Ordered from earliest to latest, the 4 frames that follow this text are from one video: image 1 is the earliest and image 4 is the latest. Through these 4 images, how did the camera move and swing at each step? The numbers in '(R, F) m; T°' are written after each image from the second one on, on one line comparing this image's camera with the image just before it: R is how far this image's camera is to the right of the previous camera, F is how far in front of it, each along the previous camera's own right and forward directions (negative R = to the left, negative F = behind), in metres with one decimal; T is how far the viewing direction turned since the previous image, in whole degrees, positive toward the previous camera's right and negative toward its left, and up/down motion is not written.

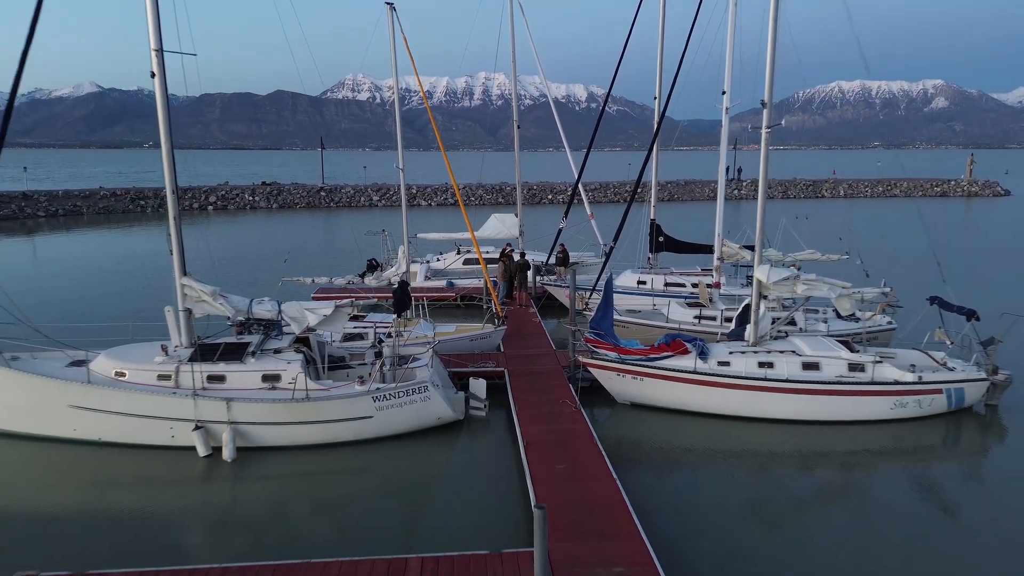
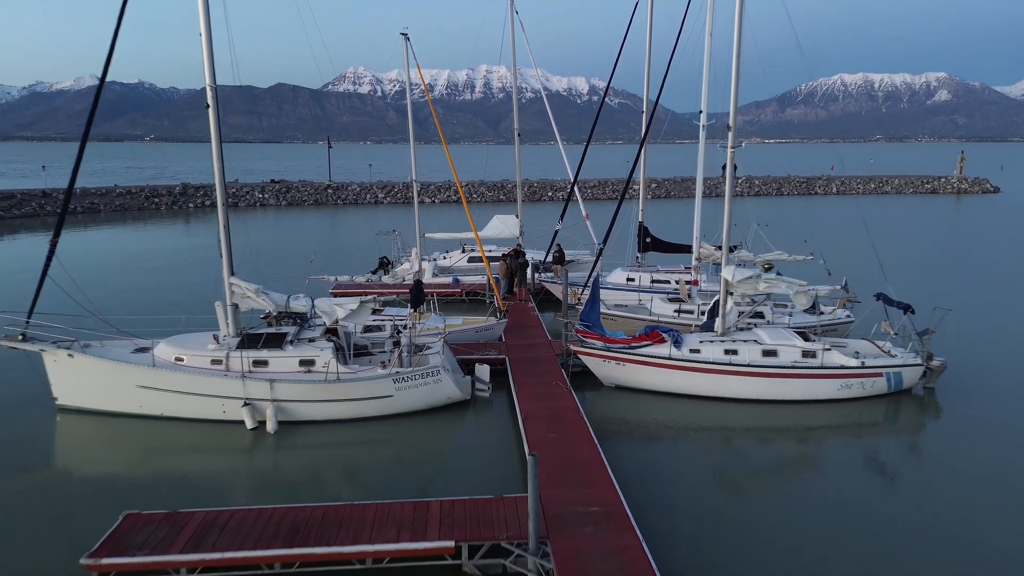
(0.0, -1.6) m; 0°
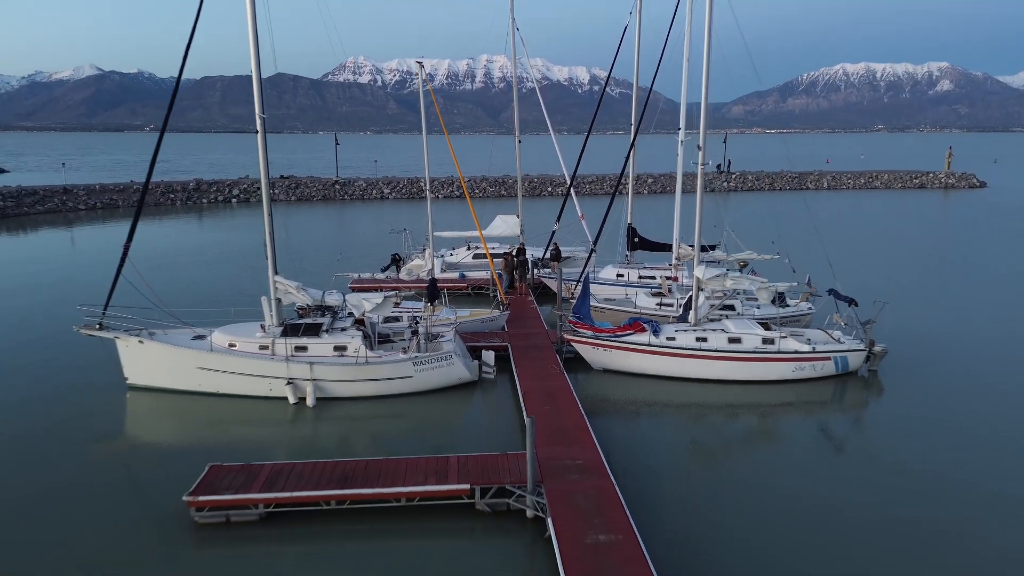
(0.0, -1.9) m; 0°
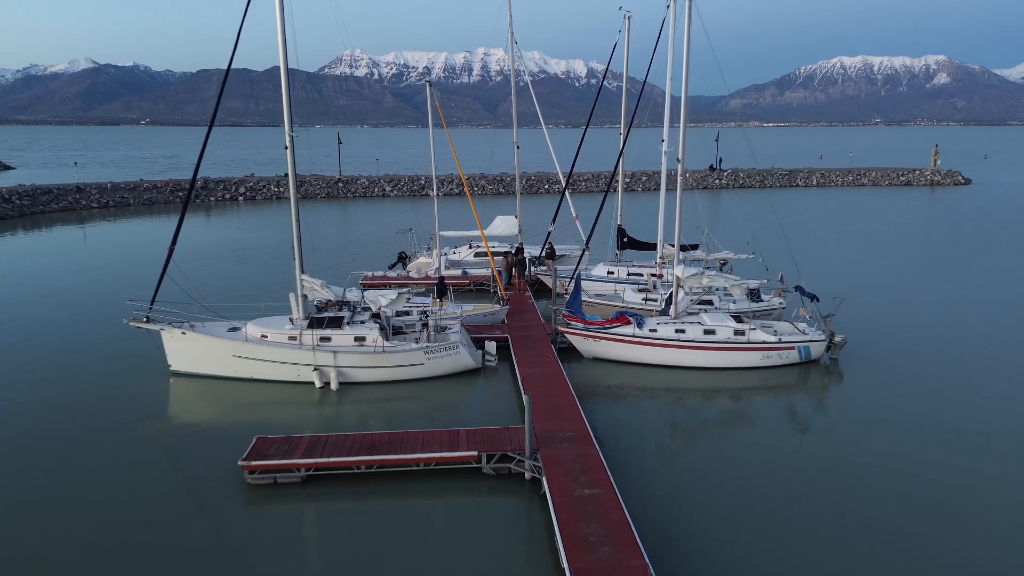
(-0.1, -1.6) m; 0°
